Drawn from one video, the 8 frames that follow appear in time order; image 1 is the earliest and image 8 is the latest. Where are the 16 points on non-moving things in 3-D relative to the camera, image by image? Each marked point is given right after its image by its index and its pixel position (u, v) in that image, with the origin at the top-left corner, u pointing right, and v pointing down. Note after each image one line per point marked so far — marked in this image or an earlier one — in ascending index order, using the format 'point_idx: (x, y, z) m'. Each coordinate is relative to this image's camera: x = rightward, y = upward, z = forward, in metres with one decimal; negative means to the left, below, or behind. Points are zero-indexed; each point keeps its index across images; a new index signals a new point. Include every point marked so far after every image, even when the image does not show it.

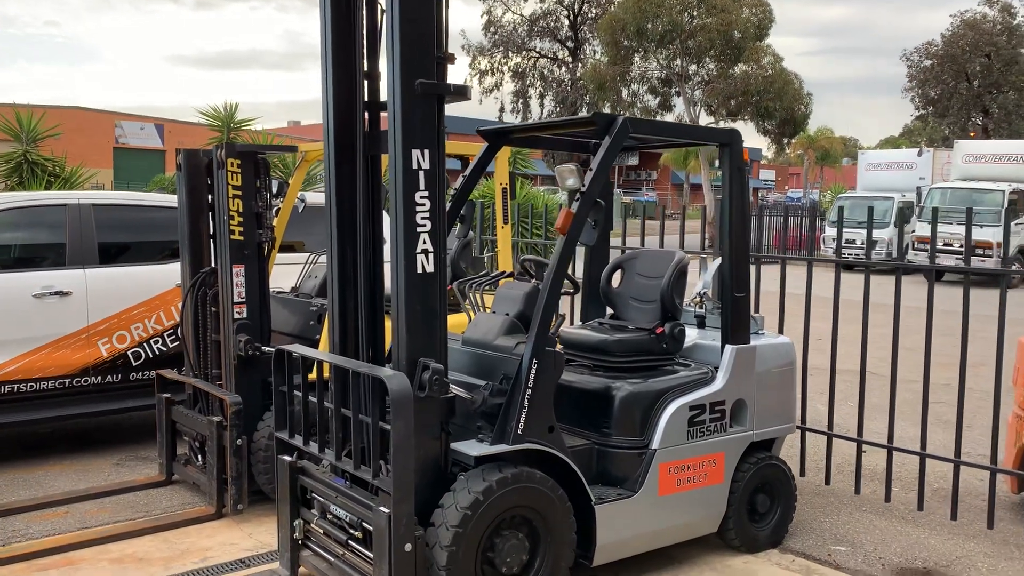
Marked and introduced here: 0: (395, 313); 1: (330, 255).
0: (-0.5, -0.1, +3.8) m
1: (-0.9, +0.2, +4.2) m
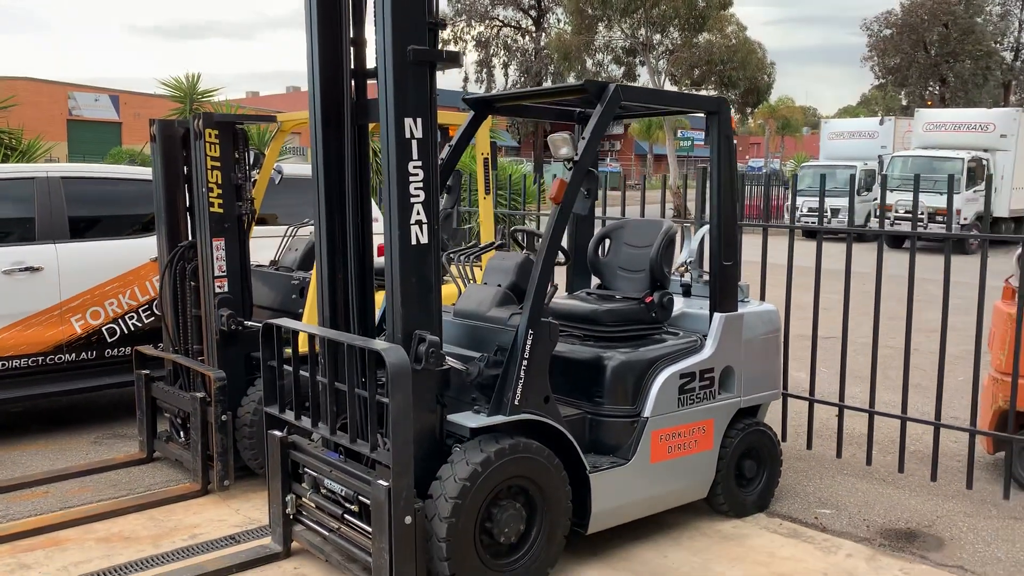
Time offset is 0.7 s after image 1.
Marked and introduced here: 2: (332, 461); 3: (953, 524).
0: (-0.5, 0.0, +3.7) m
1: (-0.9, +0.3, +4.1) m
2: (-0.8, -0.8, +4.0) m
3: (+2.4, -1.3, +4.8) m
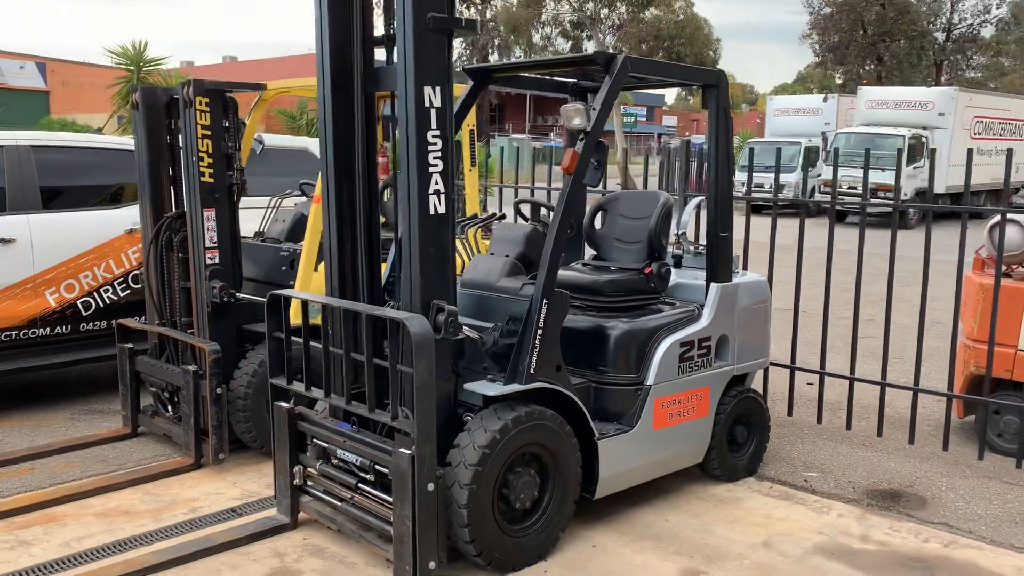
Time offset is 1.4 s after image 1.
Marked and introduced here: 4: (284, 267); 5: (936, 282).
0: (-0.4, +0.1, +3.7) m
1: (-0.9, +0.4, +4.1) m
2: (-0.8, -0.6, +4.0) m
3: (+2.4, -1.1, +5.1) m
4: (-1.4, +0.1, +5.6) m
5: (+5.5, +0.1, +11.7) m
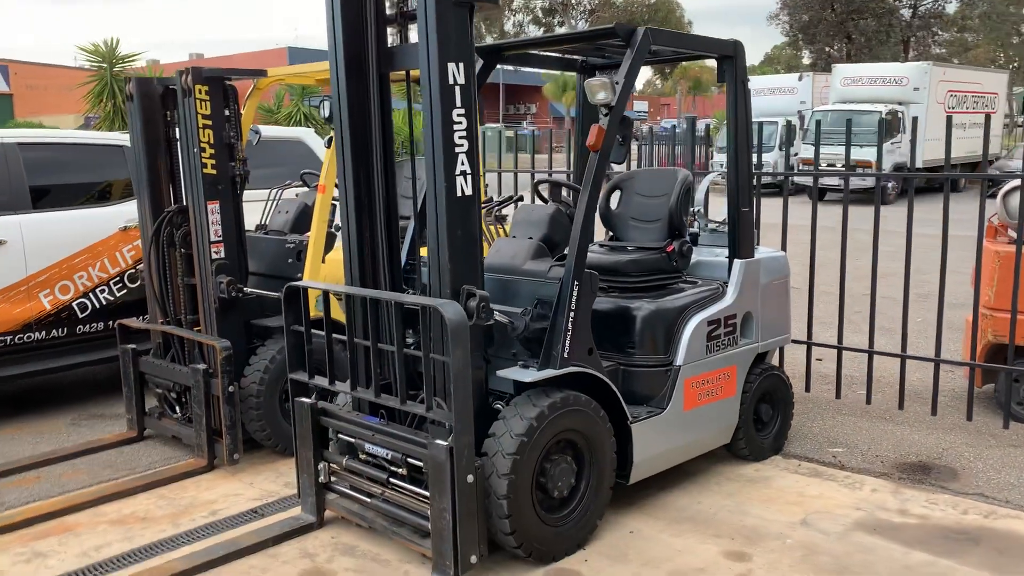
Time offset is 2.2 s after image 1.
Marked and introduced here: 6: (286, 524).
0: (-0.3, +0.2, +3.6) m
1: (-0.7, +0.5, +4.0) m
2: (-0.6, -0.6, +3.9) m
3: (+2.5, -0.9, +5.0) m
4: (-1.3, +0.2, +5.4) m
5: (+5.5, +0.4, +11.7) m
6: (-1.1, -1.1, +4.2) m
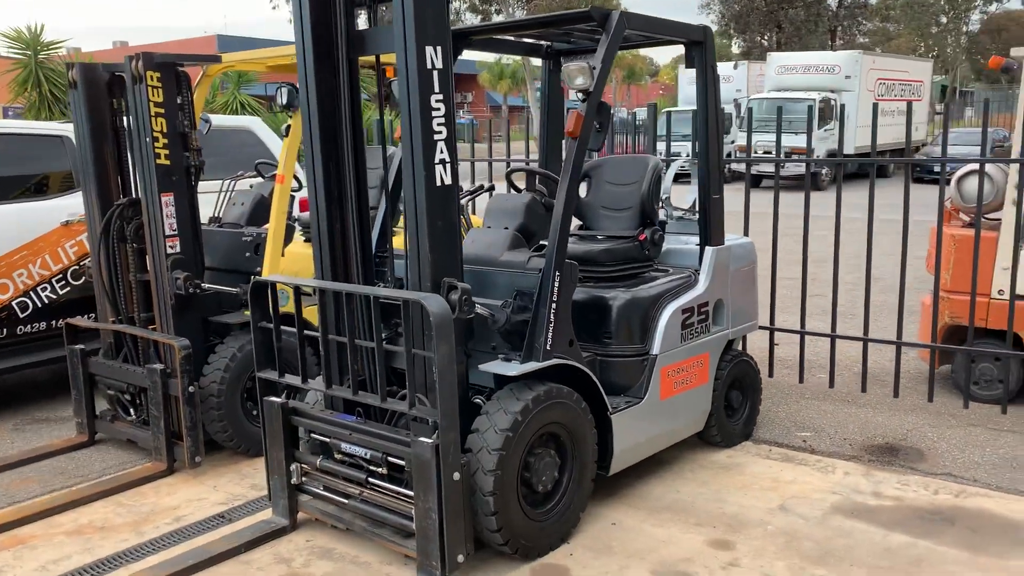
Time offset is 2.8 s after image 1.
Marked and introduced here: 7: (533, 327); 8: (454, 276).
0: (-0.4, +0.2, +3.5) m
1: (-0.8, +0.5, +3.8) m
2: (-0.7, -0.6, +3.7) m
3: (+2.4, -0.8, +5.1) m
4: (-1.5, +0.2, +5.2) m
5: (+4.8, +0.7, +12.0) m
6: (-1.1, -1.1, +4.0) m
7: (+0.1, -0.2, +3.7) m
8: (-0.2, +0.1, +3.5) m
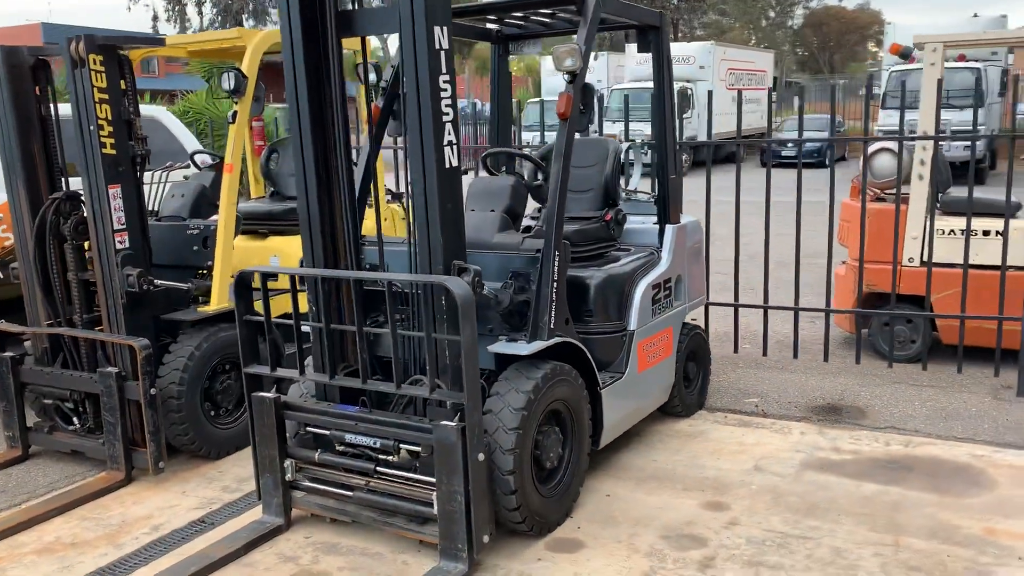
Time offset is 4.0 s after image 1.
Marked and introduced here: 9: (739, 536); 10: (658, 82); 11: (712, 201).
0: (-0.3, +0.3, +3.4) m
1: (-0.9, +0.5, +3.7) m
2: (-0.7, -0.5, +3.7) m
3: (+2.1, -0.7, +5.5) m
4: (-1.8, +0.2, +5.0) m
5: (+3.3, +1.0, +12.7) m
6: (-1.1, -1.0, +3.8) m
7: (+0.1, -0.1, +3.7) m
8: (-0.2, +0.1, +3.5) m
9: (+0.9, -1.0, +3.7) m
10: (+0.8, +1.1, +4.8) m
11: (+3.5, +1.5, +15.3) m
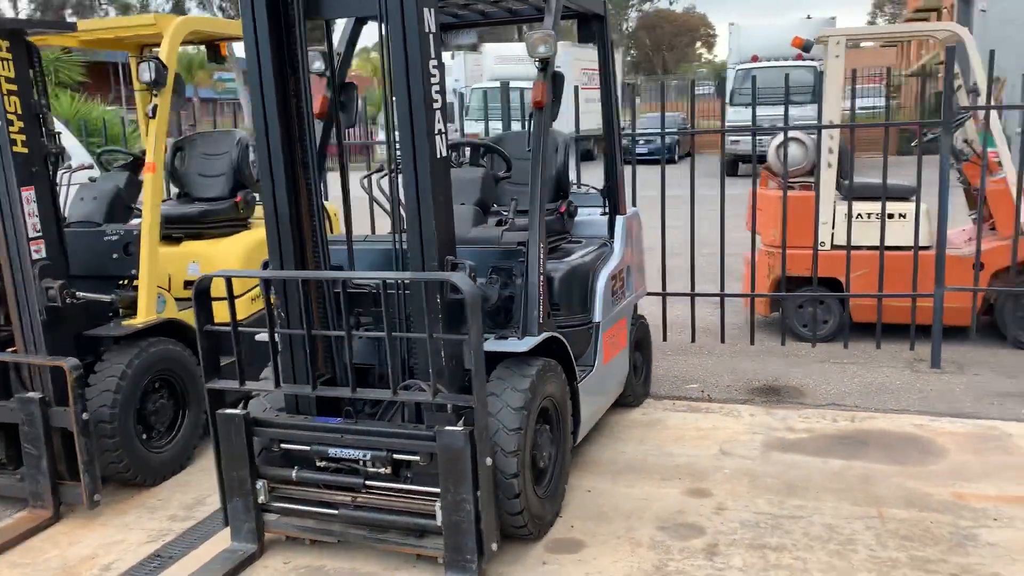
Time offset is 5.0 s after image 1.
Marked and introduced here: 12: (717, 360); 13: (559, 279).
0: (-0.3, +0.3, +3.2) m
1: (-0.9, +0.5, +3.4) m
2: (-0.7, -0.5, +3.4) m
3: (+1.8, -0.6, +5.7) m
4: (-2.0, +0.2, +4.5) m
5: (+1.7, +1.1, +13.0) m
6: (-1.1, -1.1, +3.5) m
7: (0.0, -0.1, +3.6) m
8: (-0.2, +0.1, +3.4) m
9: (+0.9, -1.0, +3.7) m
10: (+0.5, +1.2, +4.8) m
11: (+1.4, +1.7, +15.6) m
12: (+1.4, -0.5, +6.0) m
13: (+0.2, 0.0, +4.3) m
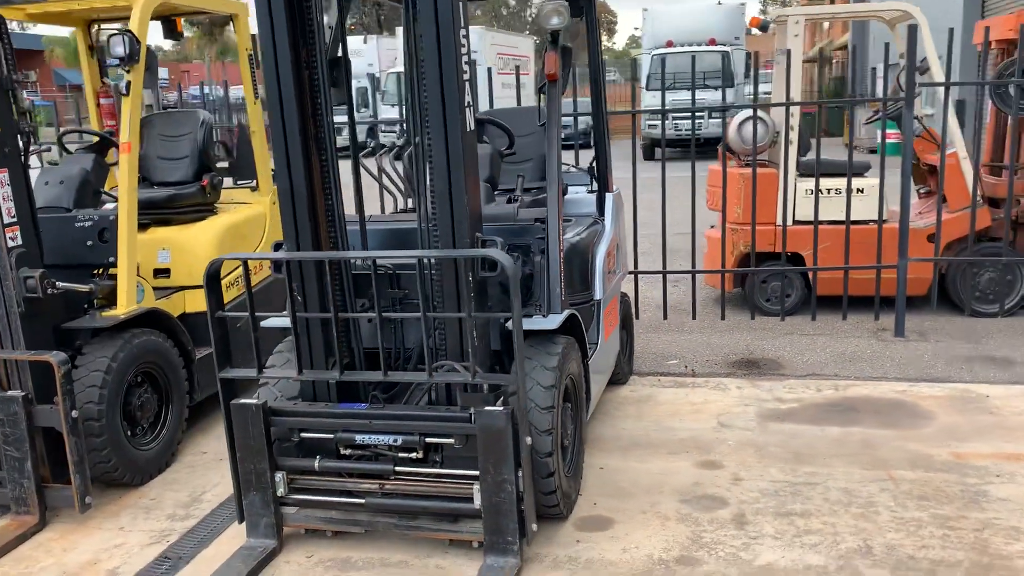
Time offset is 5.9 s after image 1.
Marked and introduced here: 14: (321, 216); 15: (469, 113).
0: (-0.2, +0.4, +3.1) m
1: (-0.8, +0.6, +3.2) m
2: (-0.5, -0.5, +3.3) m
3: (+1.6, -0.4, +5.8) m
4: (-2.0, +0.2, +4.2) m
5: (+0.7, +1.4, +13.0) m
6: (-1.0, -1.0, +3.3) m
7: (+0.1, 0.0, +3.5) m
8: (-0.1, +0.2, +3.3) m
9: (+1.0, -0.9, +3.8) m
10: (+0.4, +1.3, +4.8) m
11: (+0.1, +1.9, +15.6) m
12: (+1.2, -0.3, +6.1) m
13: (+0.3, +0.2, +4.2) m
14: (-0.7, +0.3, +3.4) m
15: (-0.2, +0.6, +3.1) m
